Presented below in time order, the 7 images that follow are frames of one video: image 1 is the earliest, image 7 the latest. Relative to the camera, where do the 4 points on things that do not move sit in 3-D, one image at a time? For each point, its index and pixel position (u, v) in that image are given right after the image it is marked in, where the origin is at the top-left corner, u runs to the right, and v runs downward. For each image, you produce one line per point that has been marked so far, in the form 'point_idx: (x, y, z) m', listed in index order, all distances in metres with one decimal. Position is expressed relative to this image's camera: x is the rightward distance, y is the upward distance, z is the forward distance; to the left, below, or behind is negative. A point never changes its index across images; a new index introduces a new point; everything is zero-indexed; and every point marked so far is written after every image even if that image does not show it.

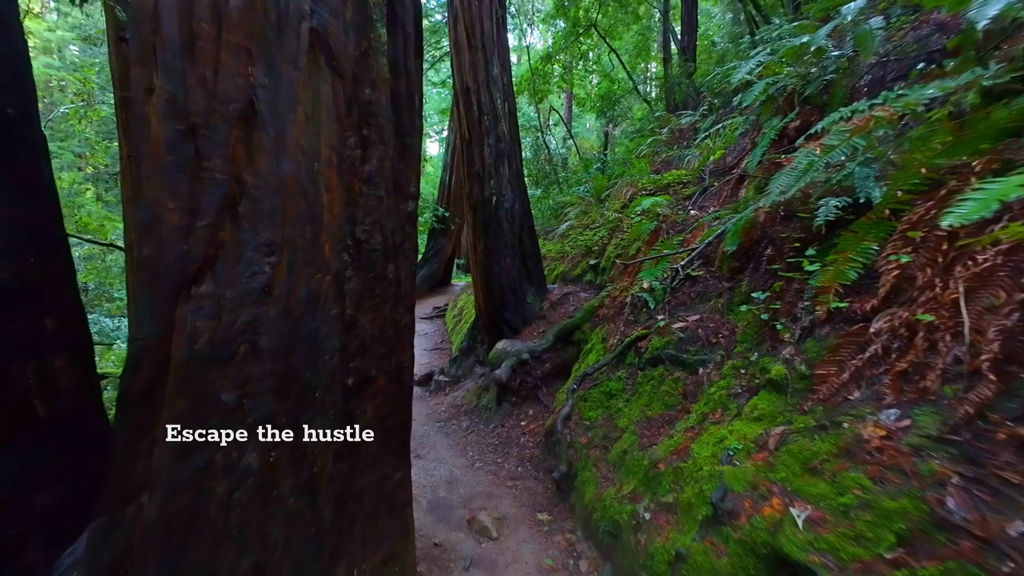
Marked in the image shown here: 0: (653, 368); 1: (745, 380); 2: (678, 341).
0: (+1.2, -0.7, +3.6) m
1: (+1.5, -0.6, +2.7) m
2: (+1.4, -0.4, +3.5) m
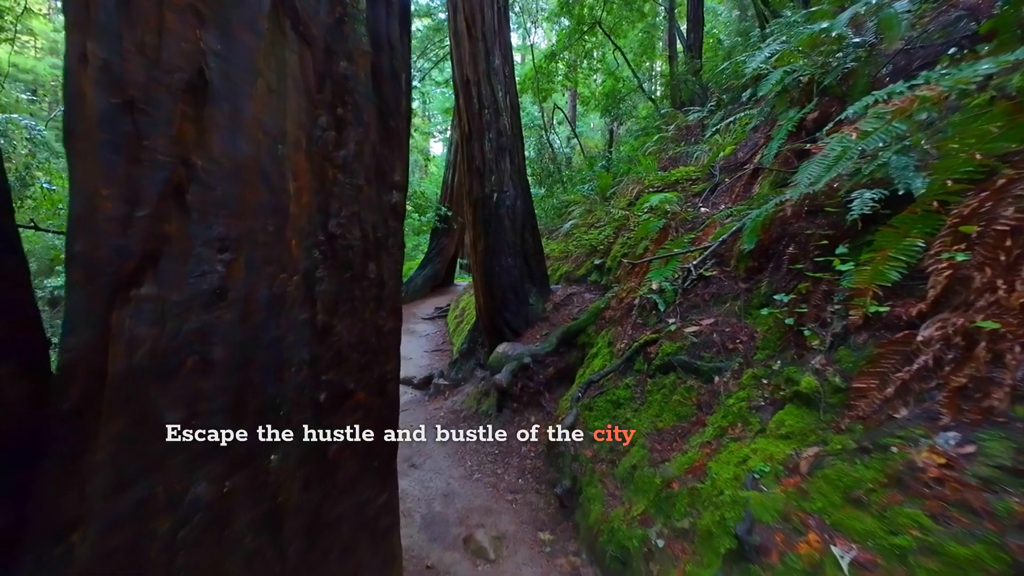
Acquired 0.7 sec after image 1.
0: (+1.2, -0.7, +3.3) m
1: (+1.5, -0.6, +2.5) m
2: (+1.4, -0.4, +3.3) m
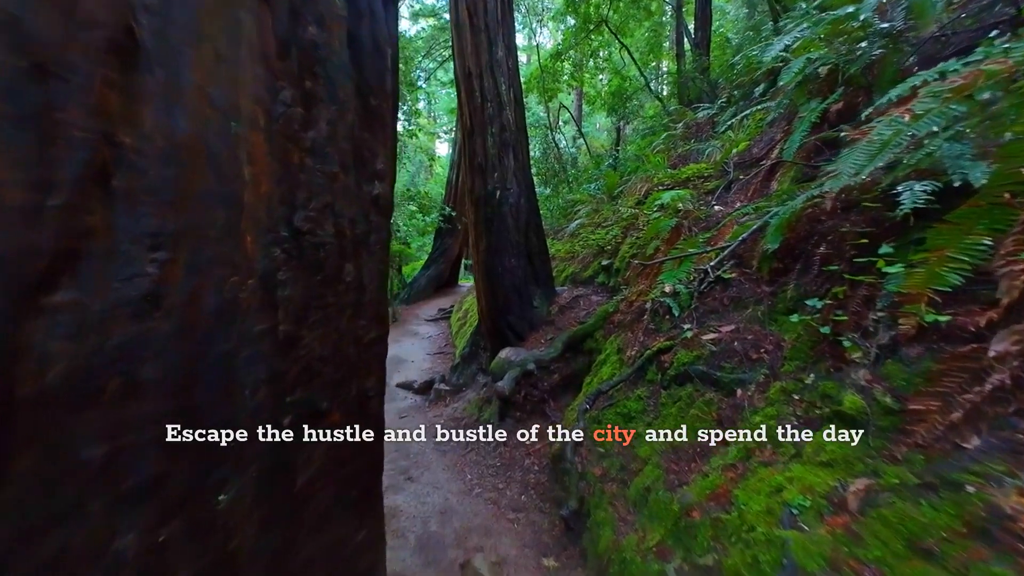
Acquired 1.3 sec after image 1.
0: (+1.2, -0.7, +3.0) m
1: (+1.5, -0.6, +2.2) m
2: (+1.4, -0.5, +3.0) m
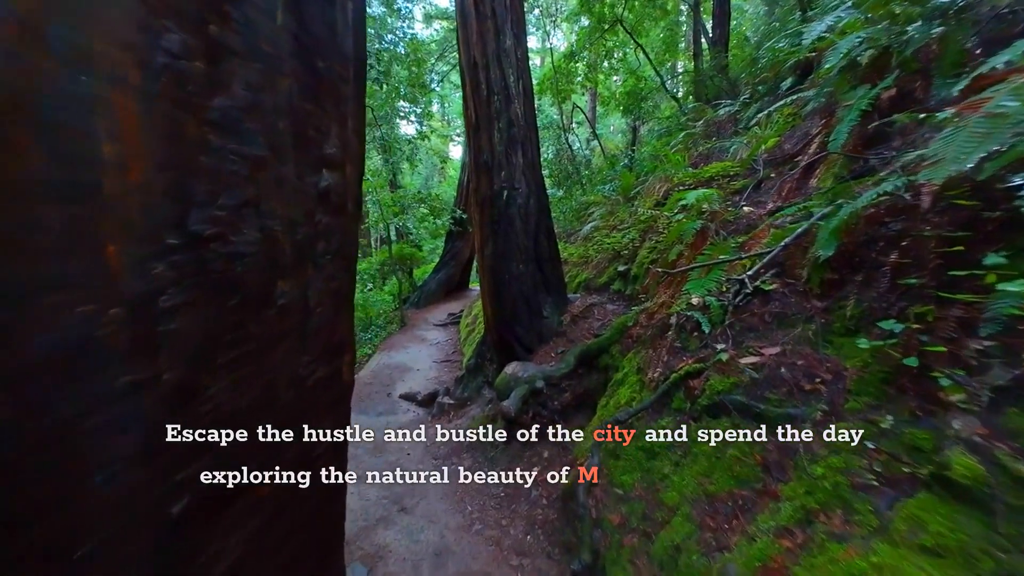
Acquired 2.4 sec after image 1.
0: (+1.2, -0.8, +2.6) m
1: (+1.5, -0.7, +1.7) m
2: (+1.4, -0.6, +2.5) m
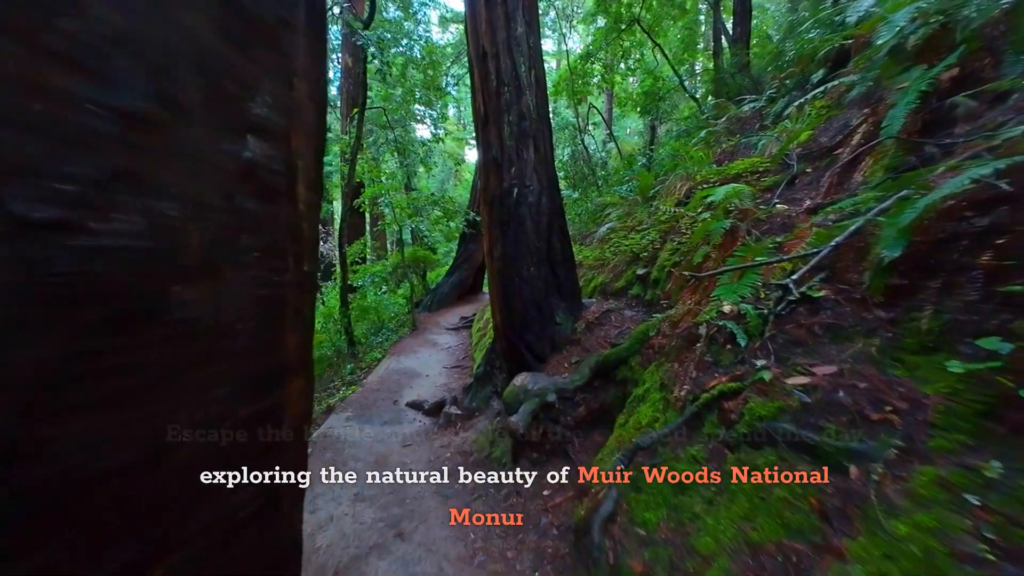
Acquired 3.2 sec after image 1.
0: (+1.2, -0.8, +2.2) m
1: (+1.5, -0.7, +1.3) m
2: (+1.4, -0.6, +2.1) m
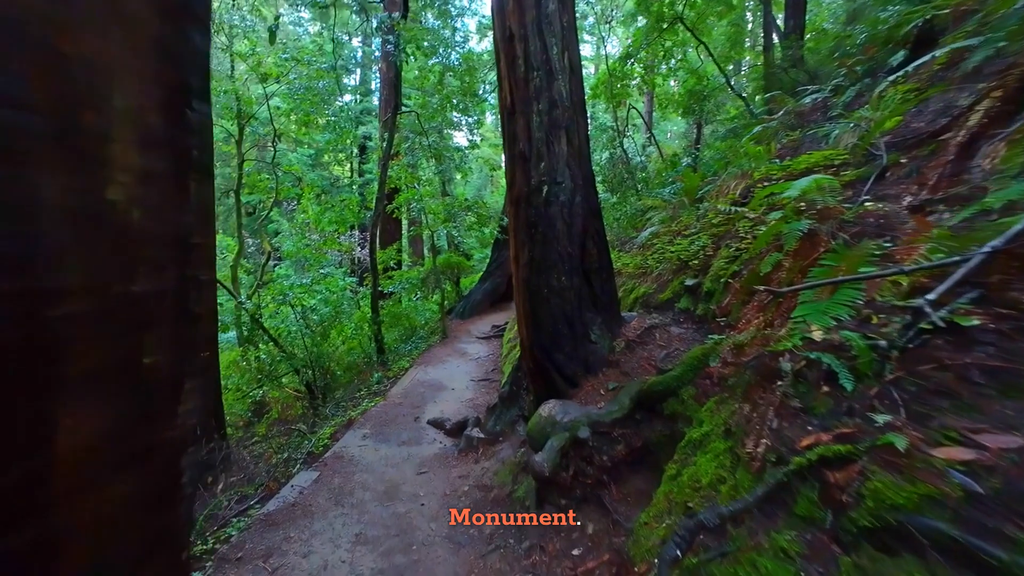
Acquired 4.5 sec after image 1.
0: (+1.2, -0.9, +1.4) m
1: (+1.4, -0.8, +0.6) m
2: (+1.4, -0.7, +1.4) m
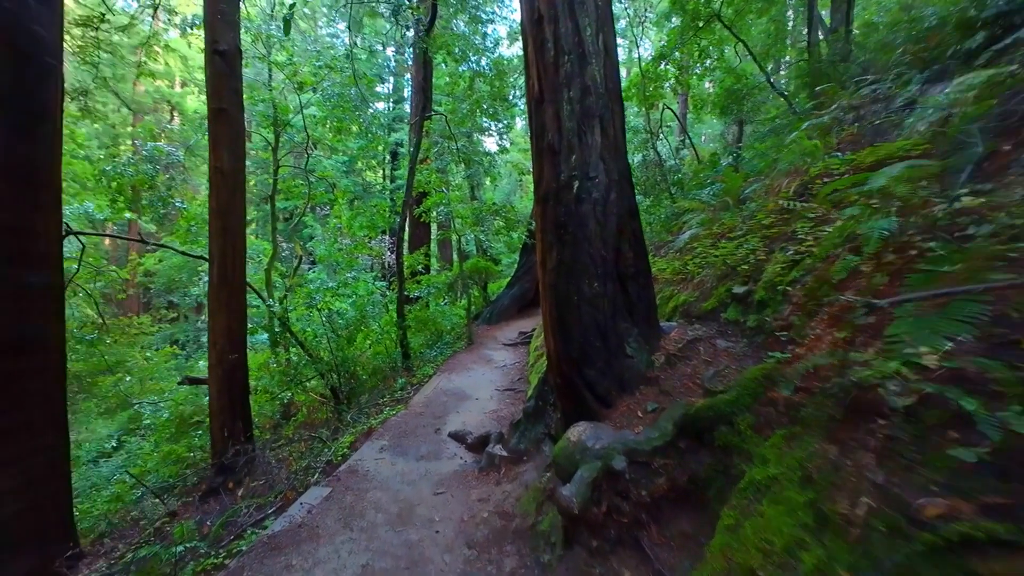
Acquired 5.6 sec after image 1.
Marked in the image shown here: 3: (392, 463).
0: (+1.3, -0.9, +0.9) m
1: (+1.4, -0.8, +0.1) m
2: (+1.5, -0.7, +0.9) m
3: (-1.5, -2.2, +5.3) m
